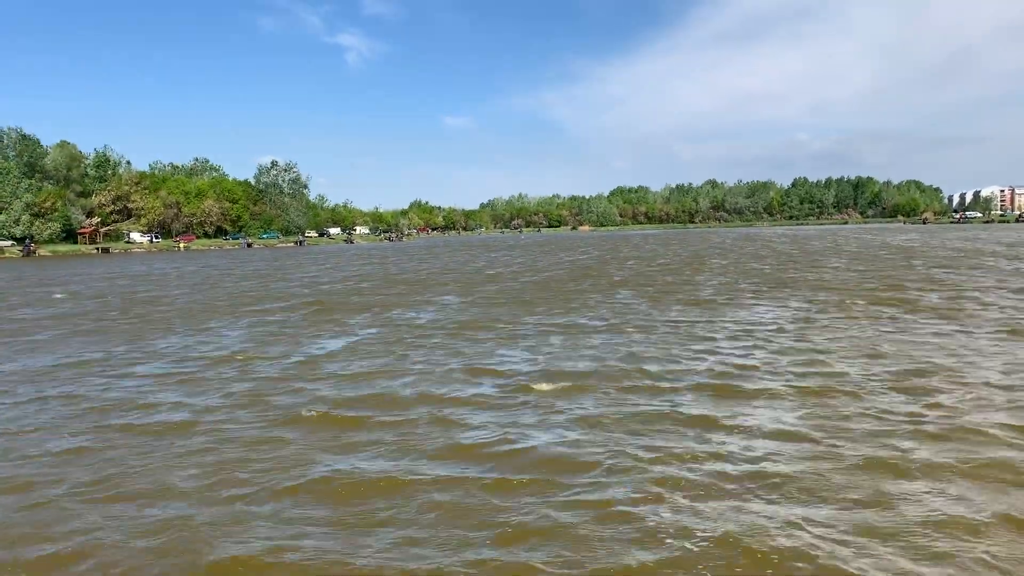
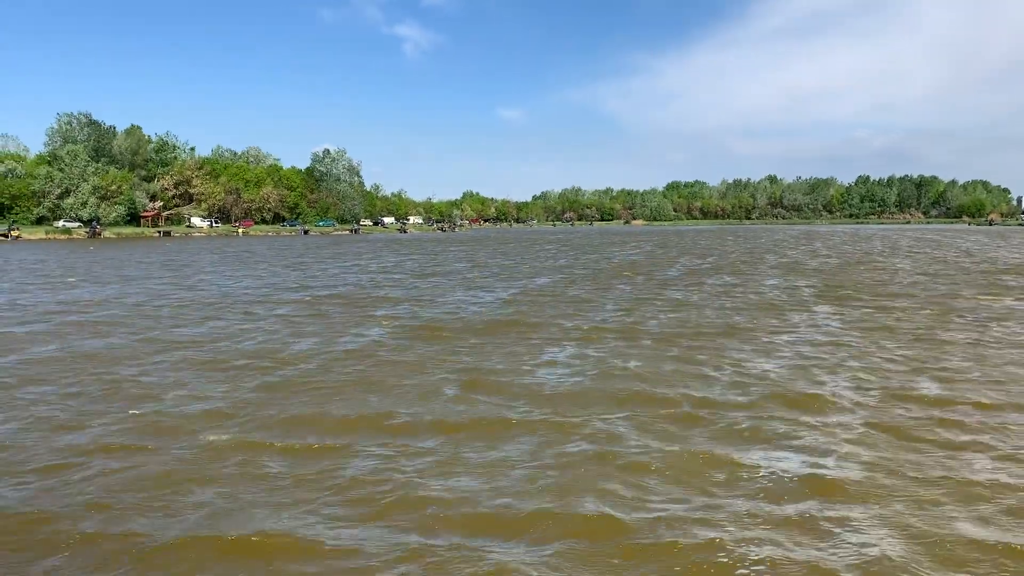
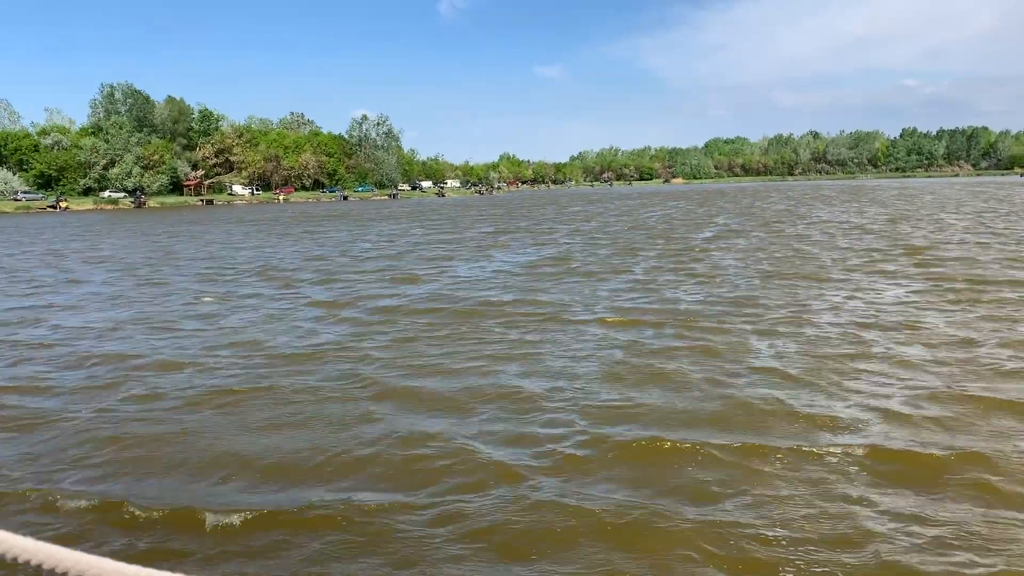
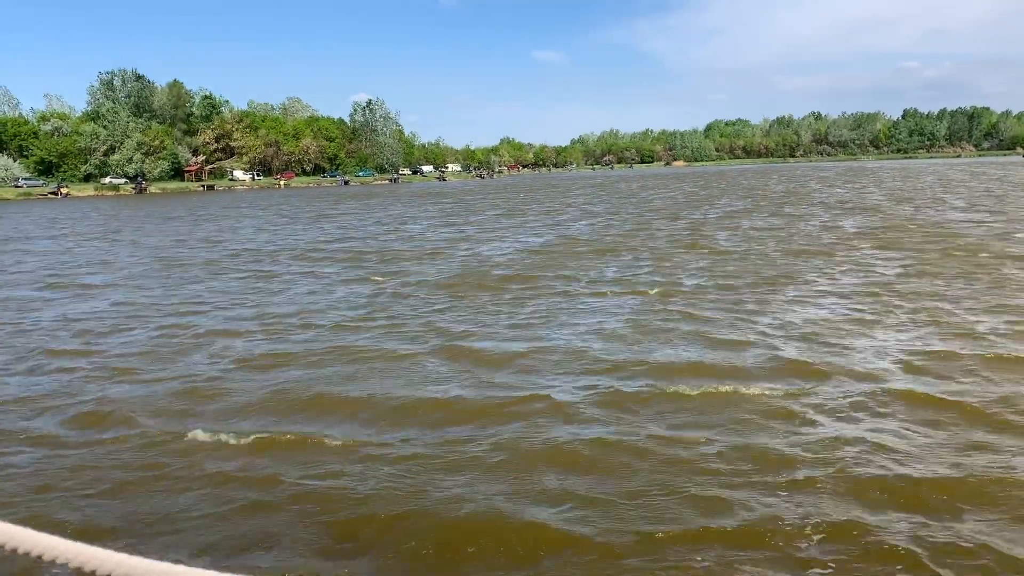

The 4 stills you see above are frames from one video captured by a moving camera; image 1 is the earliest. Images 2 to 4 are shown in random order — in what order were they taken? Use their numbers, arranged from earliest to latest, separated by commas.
2, 4, 3
